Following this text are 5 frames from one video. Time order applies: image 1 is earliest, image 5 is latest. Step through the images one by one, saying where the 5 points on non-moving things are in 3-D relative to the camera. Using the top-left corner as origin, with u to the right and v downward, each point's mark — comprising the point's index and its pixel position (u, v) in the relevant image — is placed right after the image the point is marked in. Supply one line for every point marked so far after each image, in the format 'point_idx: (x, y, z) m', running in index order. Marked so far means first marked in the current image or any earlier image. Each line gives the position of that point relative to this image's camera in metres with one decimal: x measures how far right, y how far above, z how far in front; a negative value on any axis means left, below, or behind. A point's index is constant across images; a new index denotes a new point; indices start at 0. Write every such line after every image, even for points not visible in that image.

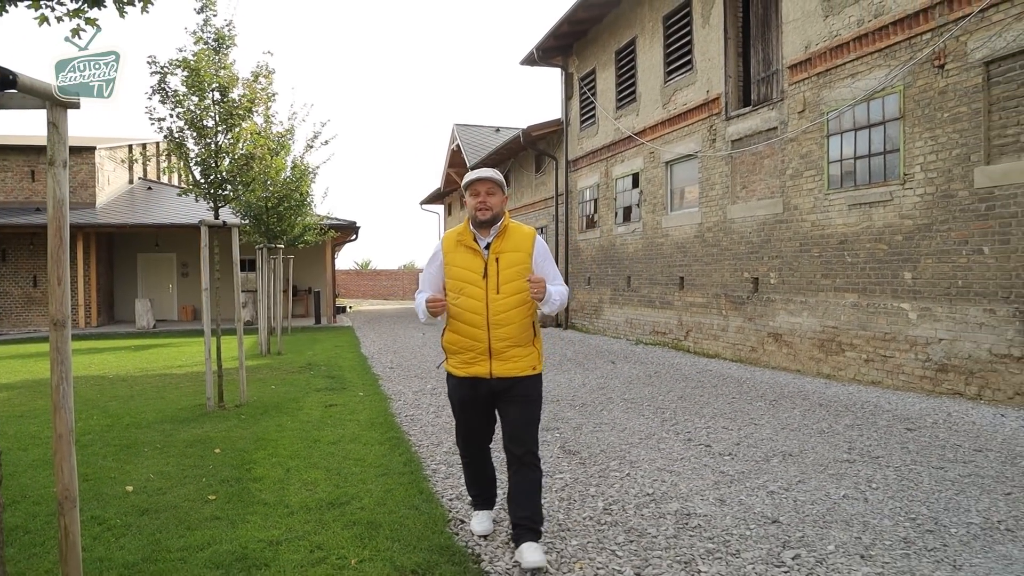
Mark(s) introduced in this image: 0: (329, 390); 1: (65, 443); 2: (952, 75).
0: (-1.8, -1.0, +7.8) m
1: (-1.3, -0.4, +2.2) m
2: (+4.1, +2.0, +7.2) m
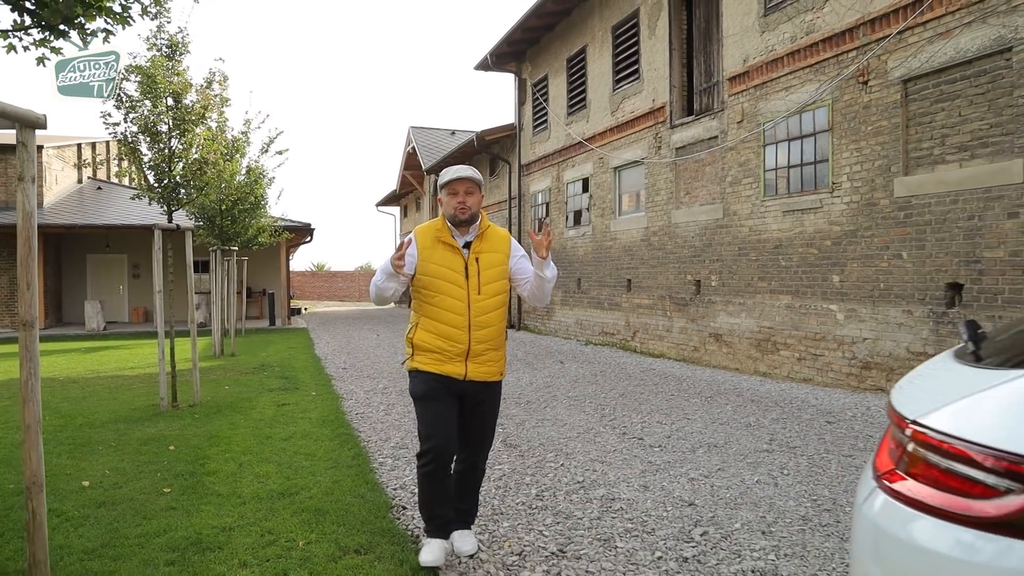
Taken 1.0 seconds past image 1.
0: (-2.4, -1.1, +8.0) m
1: (-1.5, -0.5, +2.4) m
2: (+3.6, +2.0, +7.7) m
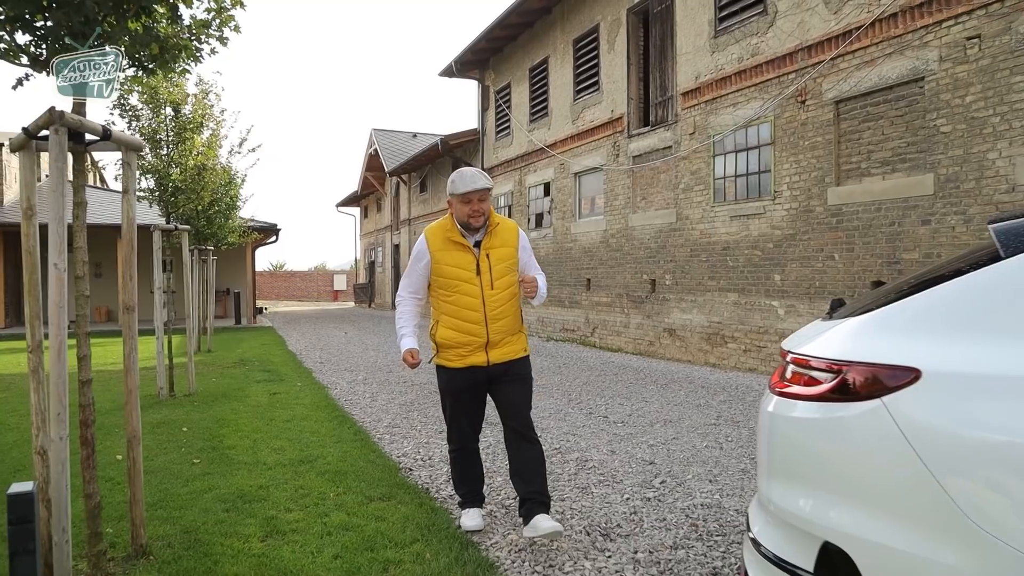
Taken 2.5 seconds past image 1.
0: (-2.7, -1.0, +8.5) m
1: (-1.5, -0.4, +3.0) m
2: (+3.3, +2.0, +8.6) m
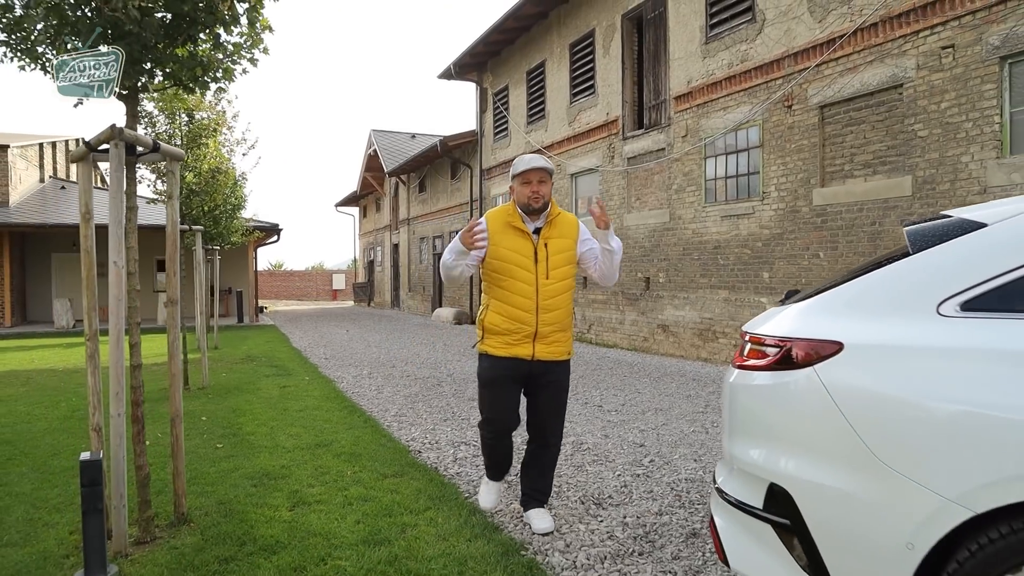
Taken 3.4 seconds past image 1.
0: (-2.7, -1.0, +8.8) m
1: (-1.5, -0.4, +3.4) m
2: (+3.3, +2.0, +8.9) m
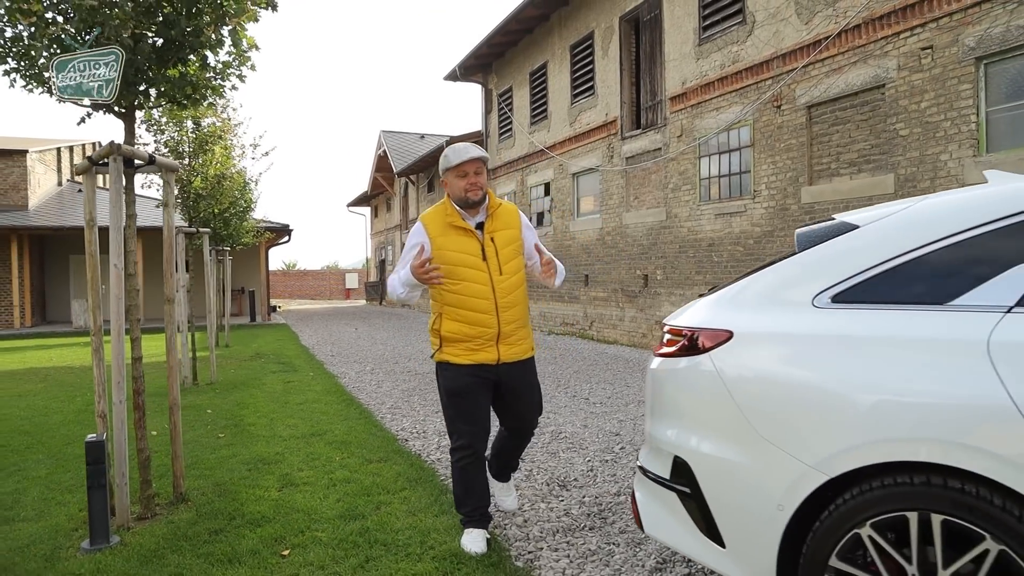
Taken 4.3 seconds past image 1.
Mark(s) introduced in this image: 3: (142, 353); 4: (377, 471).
0: (-2.7, -1.0, +9.2) m
1: (-1.6, -0.4, +3.7) m
2: (+3.2, +2.1, +9.1) m
3: (-1.7, -0.3, +3.5) m
4: (-0.7, -1.0, +4.0) m
